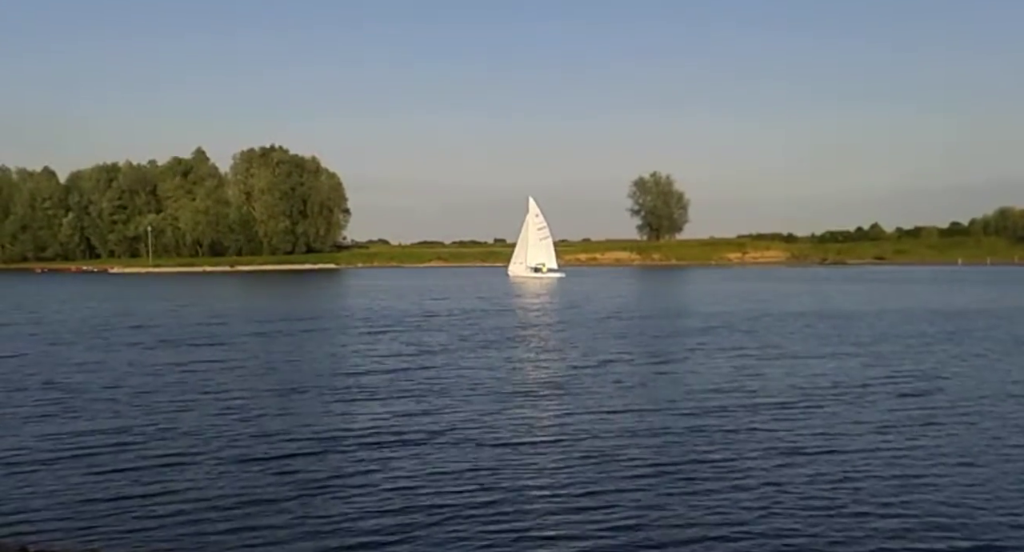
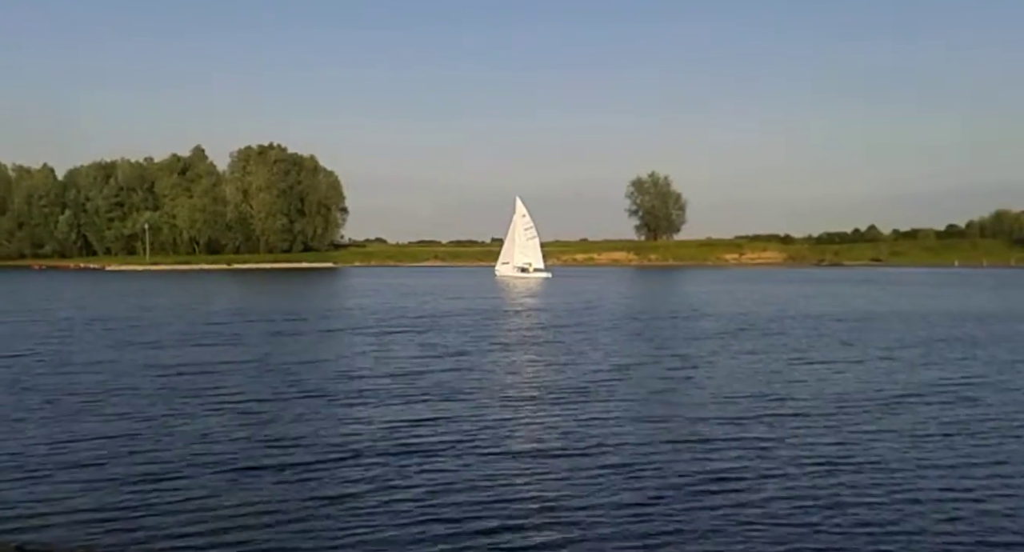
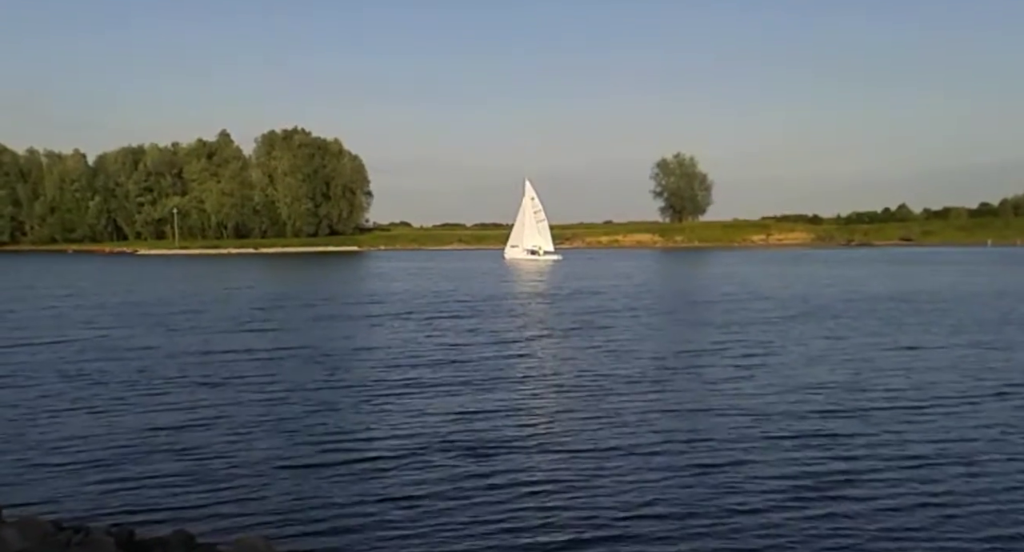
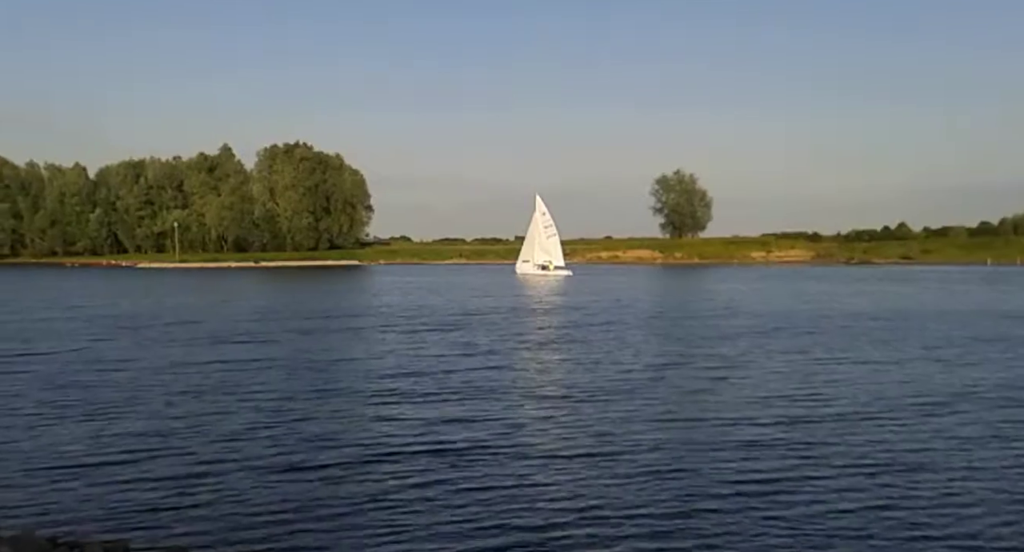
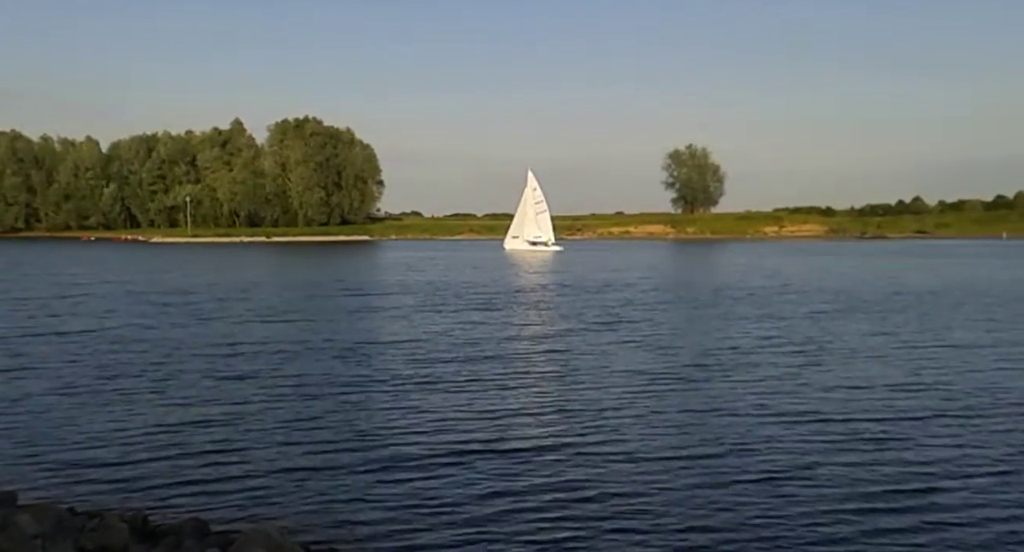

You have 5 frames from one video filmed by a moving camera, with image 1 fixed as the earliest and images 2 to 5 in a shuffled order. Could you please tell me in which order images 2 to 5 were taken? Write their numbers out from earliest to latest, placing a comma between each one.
2, 4, 3, 5
